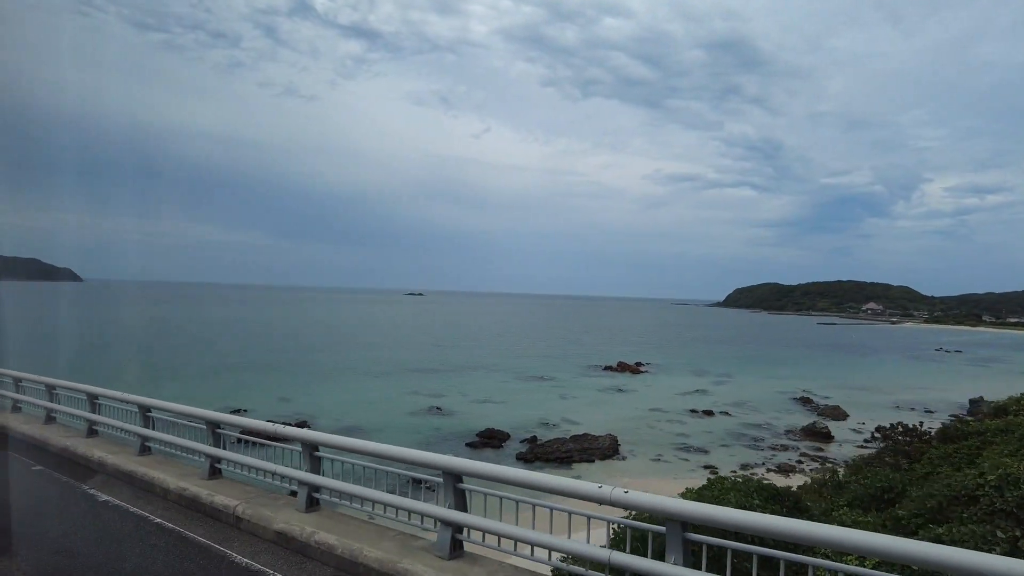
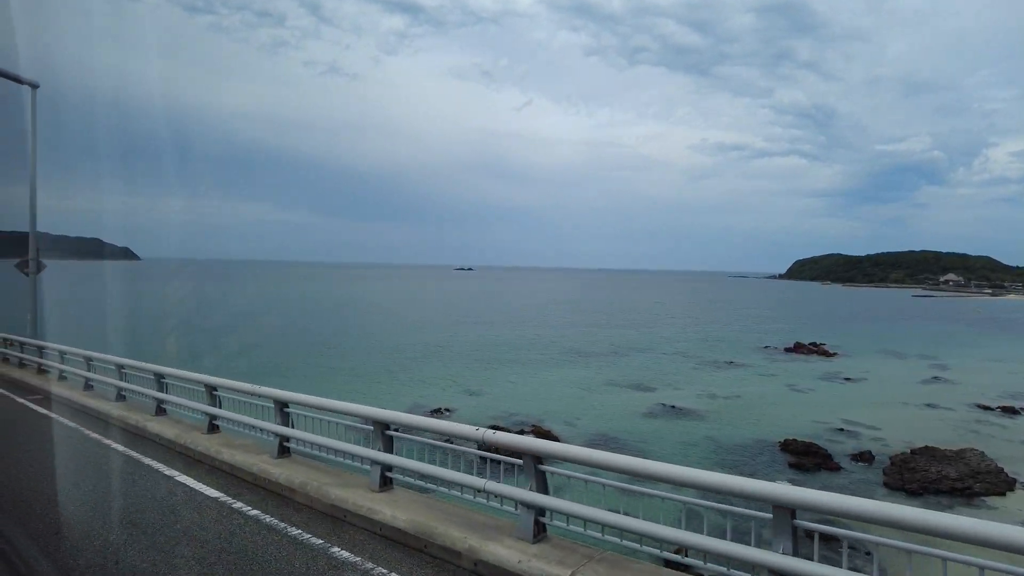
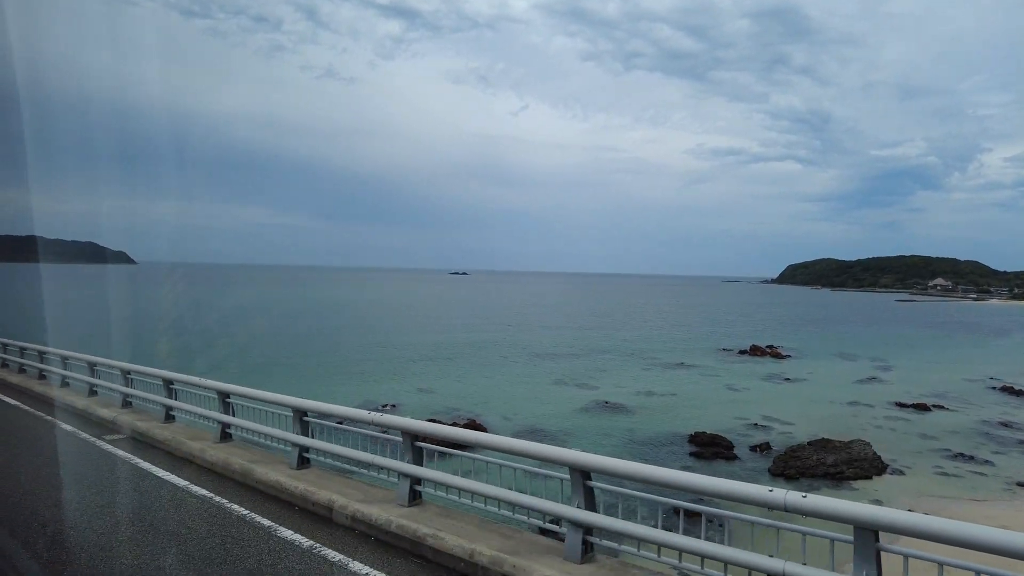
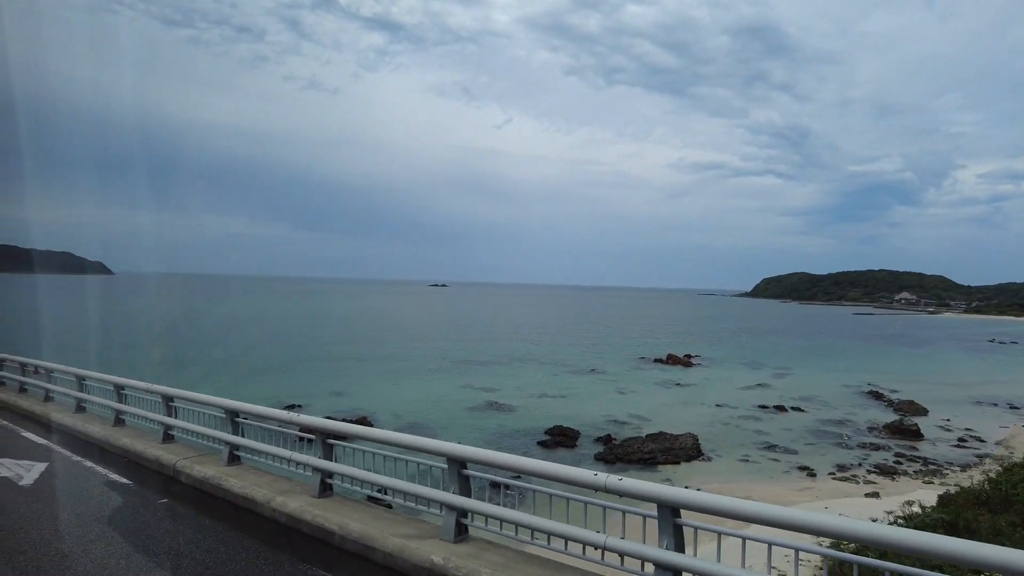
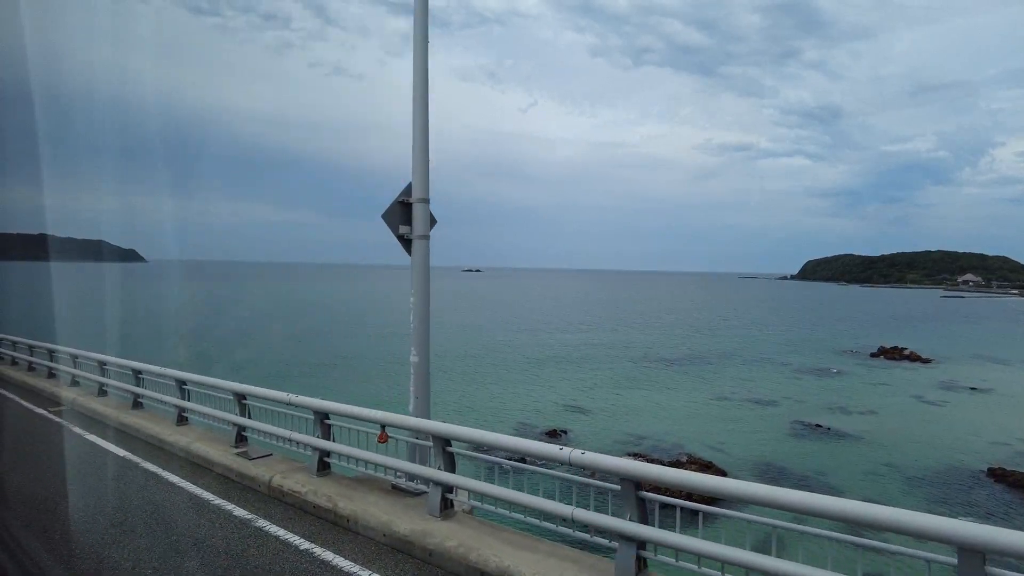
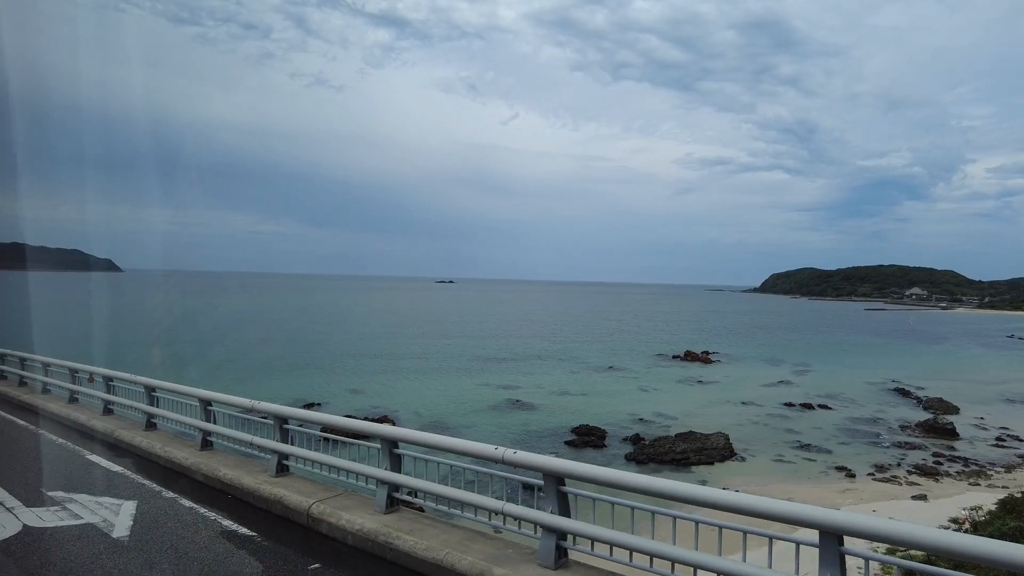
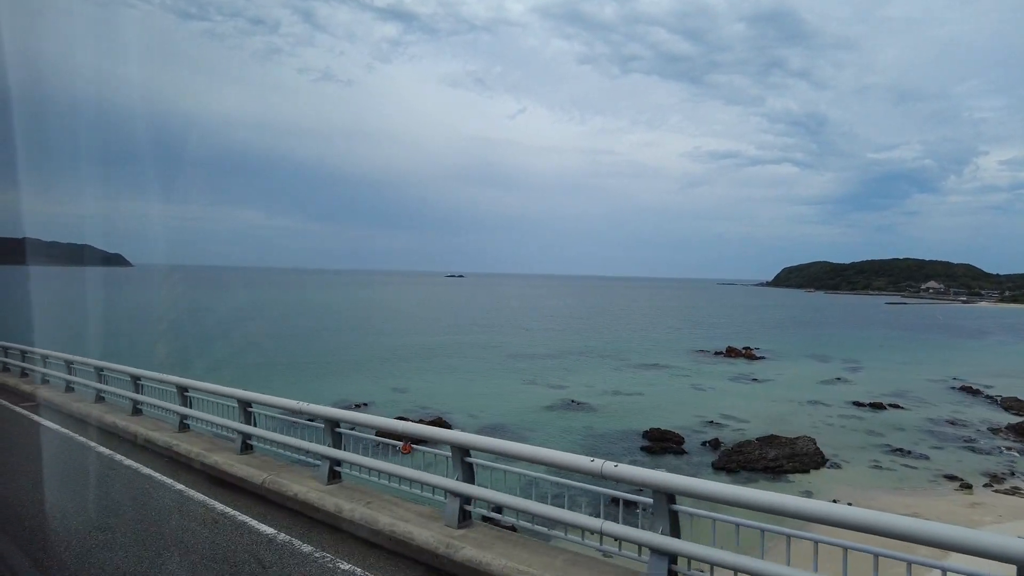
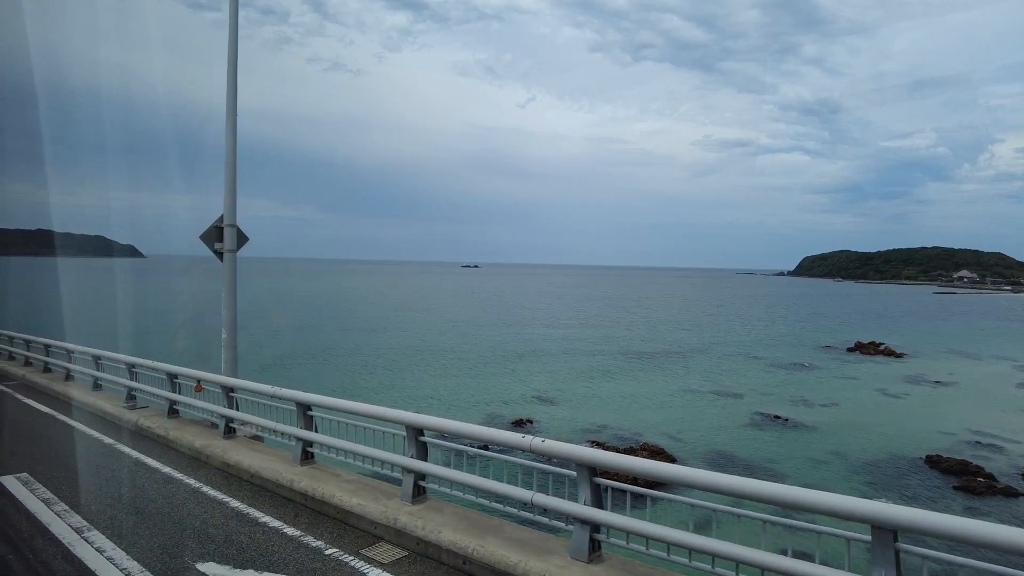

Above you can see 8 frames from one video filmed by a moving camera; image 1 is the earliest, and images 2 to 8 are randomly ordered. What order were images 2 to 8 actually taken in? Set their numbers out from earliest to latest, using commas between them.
4, 6, 7, 3, 2, 8, 5
